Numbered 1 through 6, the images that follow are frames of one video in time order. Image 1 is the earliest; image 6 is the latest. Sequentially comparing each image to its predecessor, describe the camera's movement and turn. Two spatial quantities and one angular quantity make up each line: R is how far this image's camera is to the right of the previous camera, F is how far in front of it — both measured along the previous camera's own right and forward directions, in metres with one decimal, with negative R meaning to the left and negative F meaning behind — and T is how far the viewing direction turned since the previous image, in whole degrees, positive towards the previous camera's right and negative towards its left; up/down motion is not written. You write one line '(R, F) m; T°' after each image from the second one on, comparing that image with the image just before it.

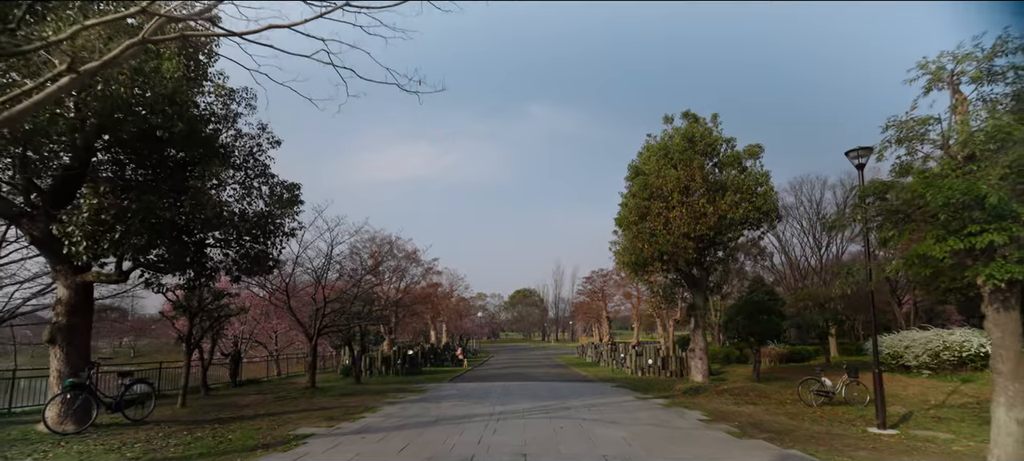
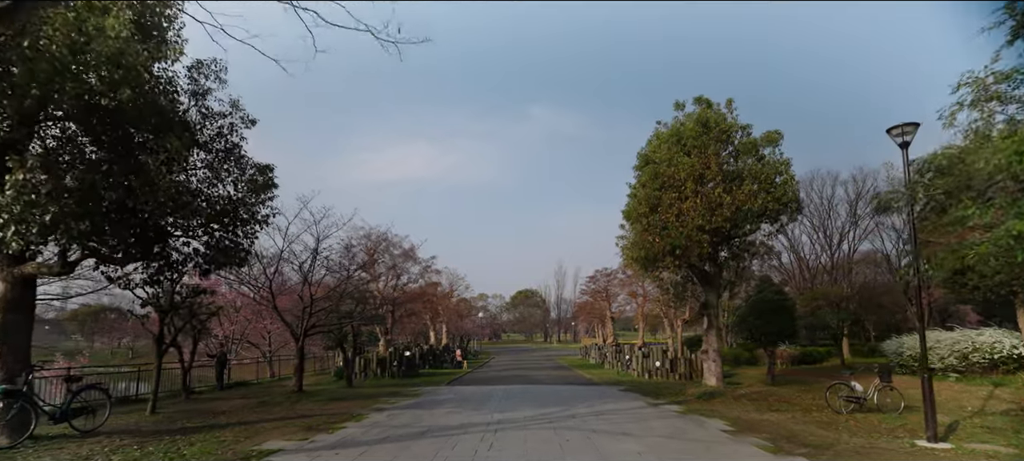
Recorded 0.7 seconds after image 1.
(0.0, +1.2) m; 0°
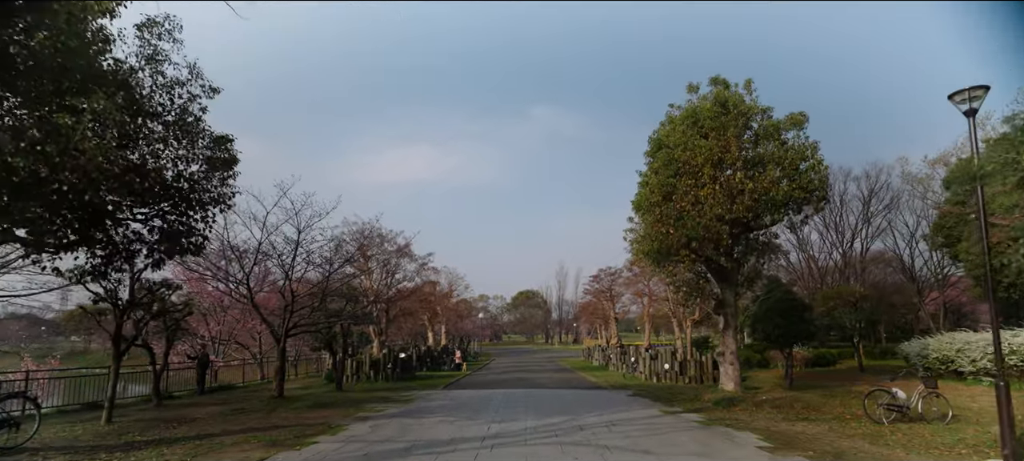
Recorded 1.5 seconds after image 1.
(0.0, +1.4) m; 0°
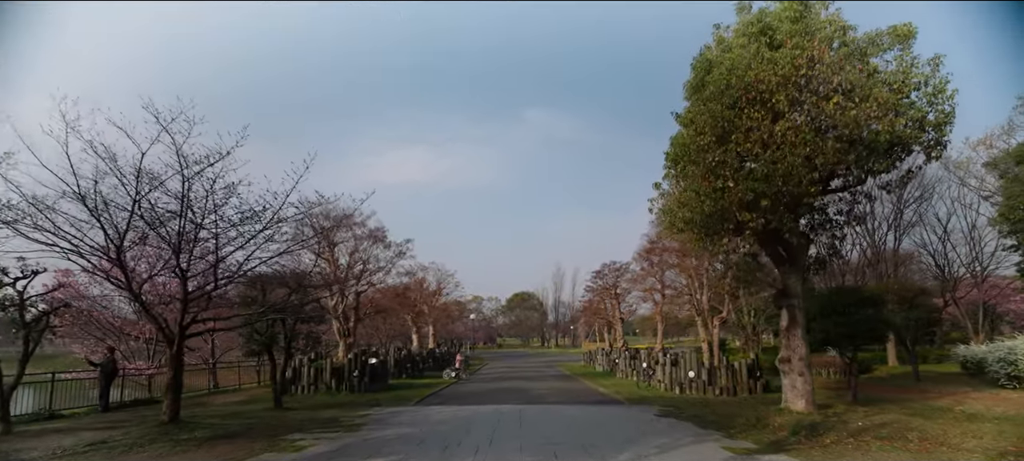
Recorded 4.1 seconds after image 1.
(+0.1, +4.5) m; 0°
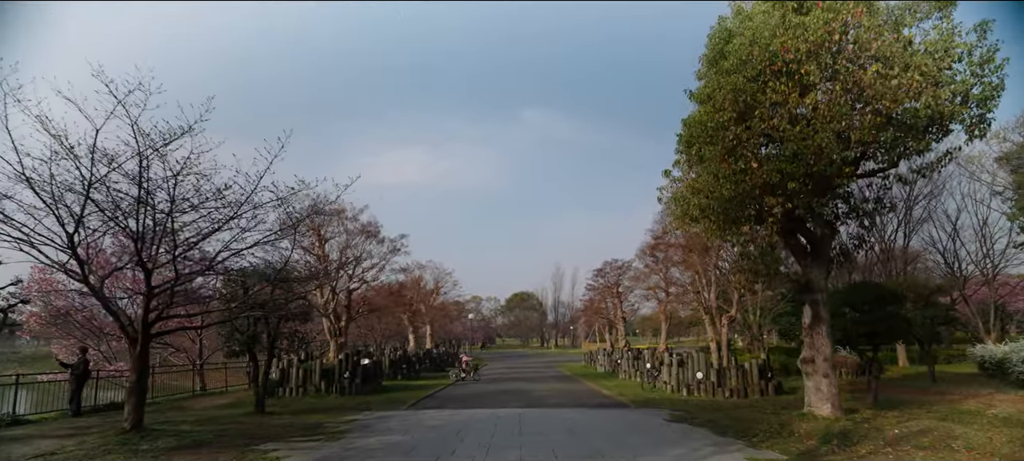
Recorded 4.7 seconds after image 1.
(0.0, +1.1) m; 0°
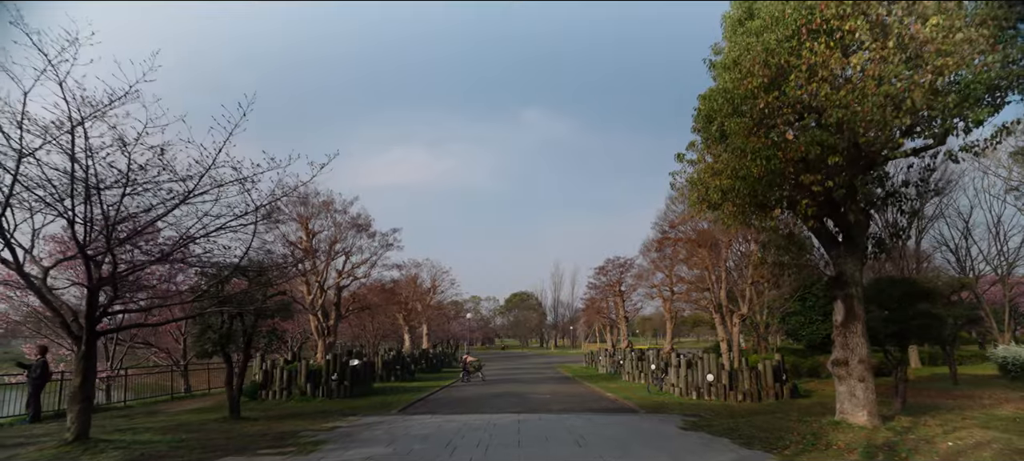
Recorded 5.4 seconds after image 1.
(0.0, +1.3) m; 0°
